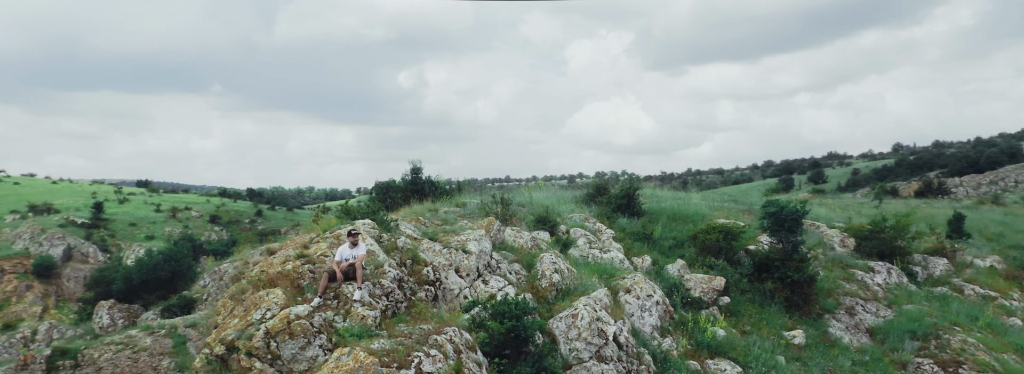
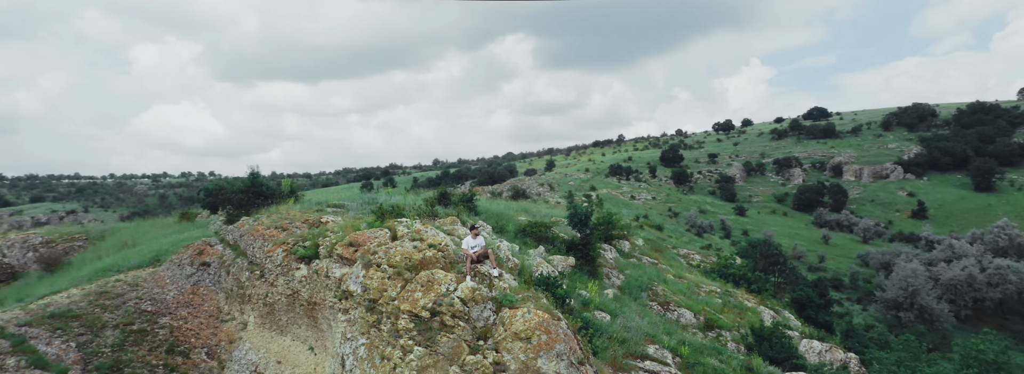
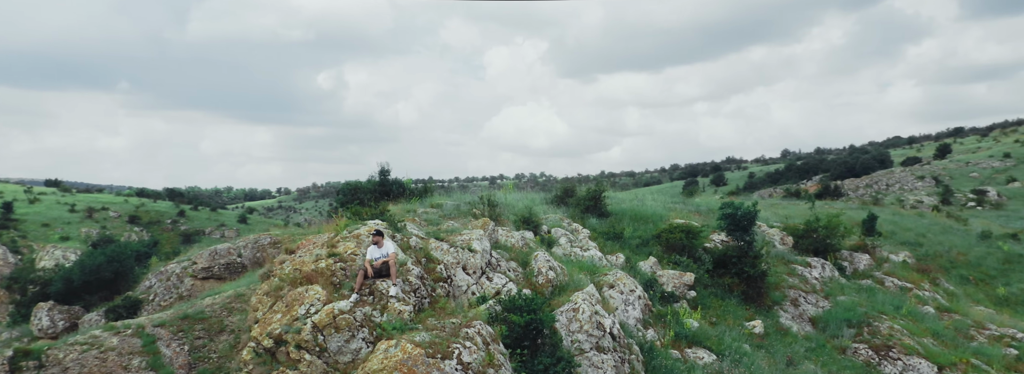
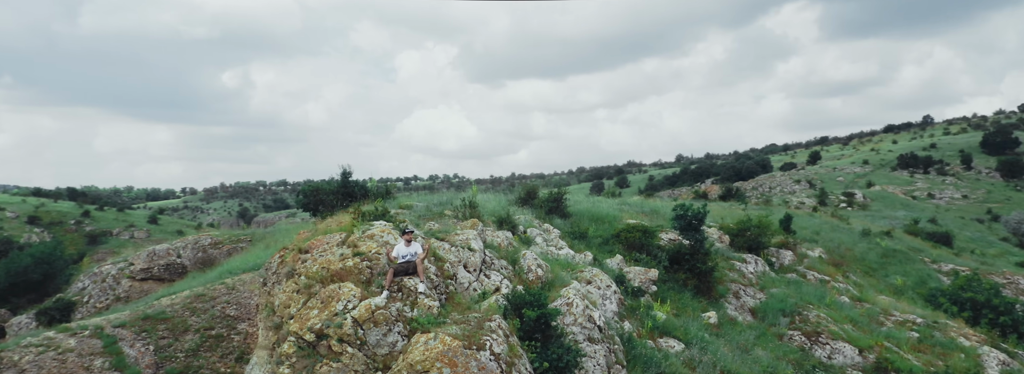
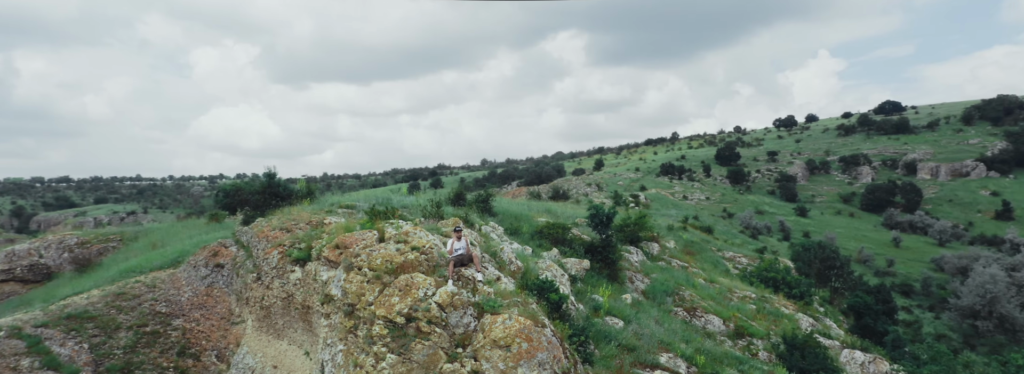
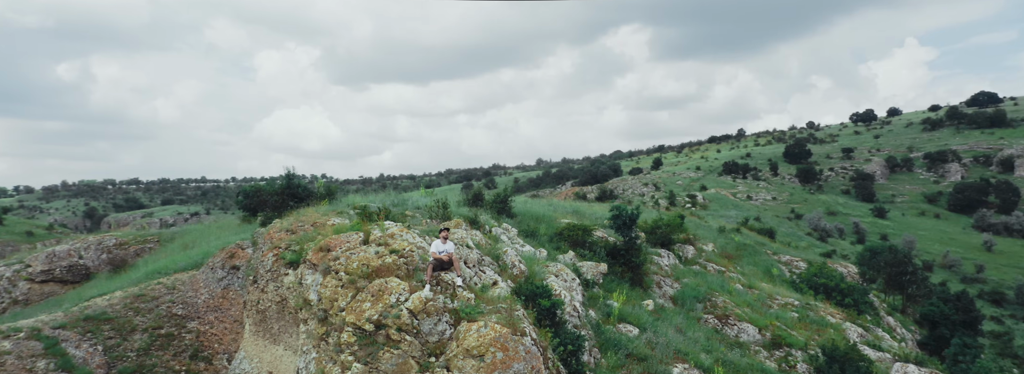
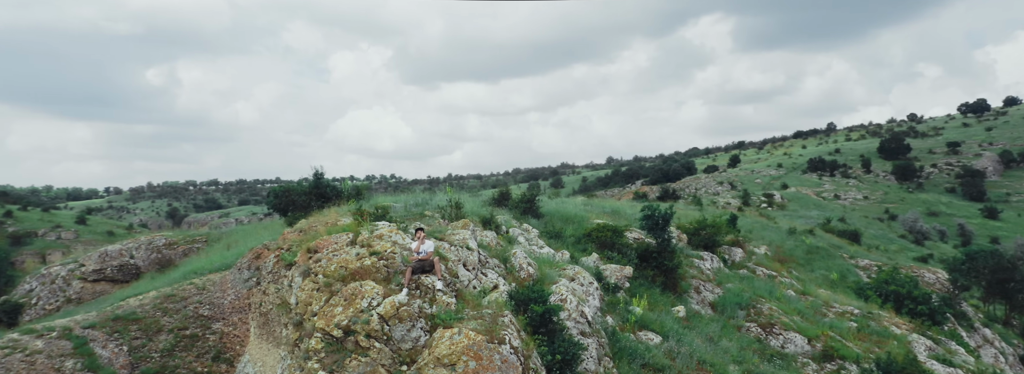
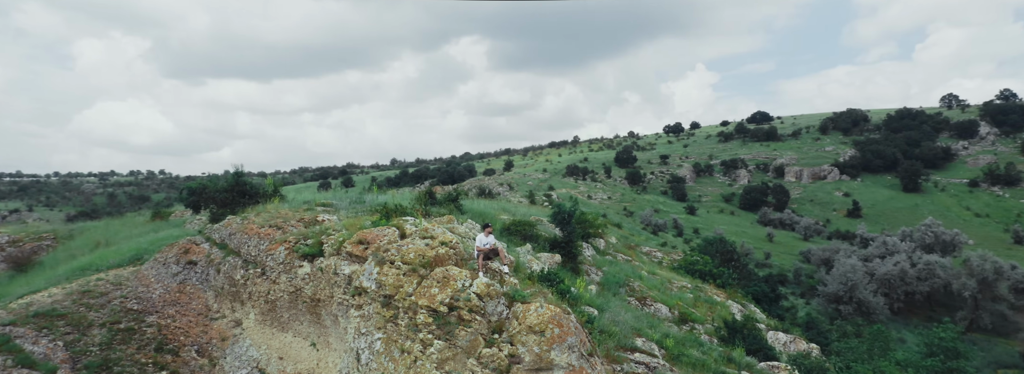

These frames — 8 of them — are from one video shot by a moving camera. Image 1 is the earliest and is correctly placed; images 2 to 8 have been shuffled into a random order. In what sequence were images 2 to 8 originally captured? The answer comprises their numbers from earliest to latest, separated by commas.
3, 4, 7, 6, 5, 2, 8
